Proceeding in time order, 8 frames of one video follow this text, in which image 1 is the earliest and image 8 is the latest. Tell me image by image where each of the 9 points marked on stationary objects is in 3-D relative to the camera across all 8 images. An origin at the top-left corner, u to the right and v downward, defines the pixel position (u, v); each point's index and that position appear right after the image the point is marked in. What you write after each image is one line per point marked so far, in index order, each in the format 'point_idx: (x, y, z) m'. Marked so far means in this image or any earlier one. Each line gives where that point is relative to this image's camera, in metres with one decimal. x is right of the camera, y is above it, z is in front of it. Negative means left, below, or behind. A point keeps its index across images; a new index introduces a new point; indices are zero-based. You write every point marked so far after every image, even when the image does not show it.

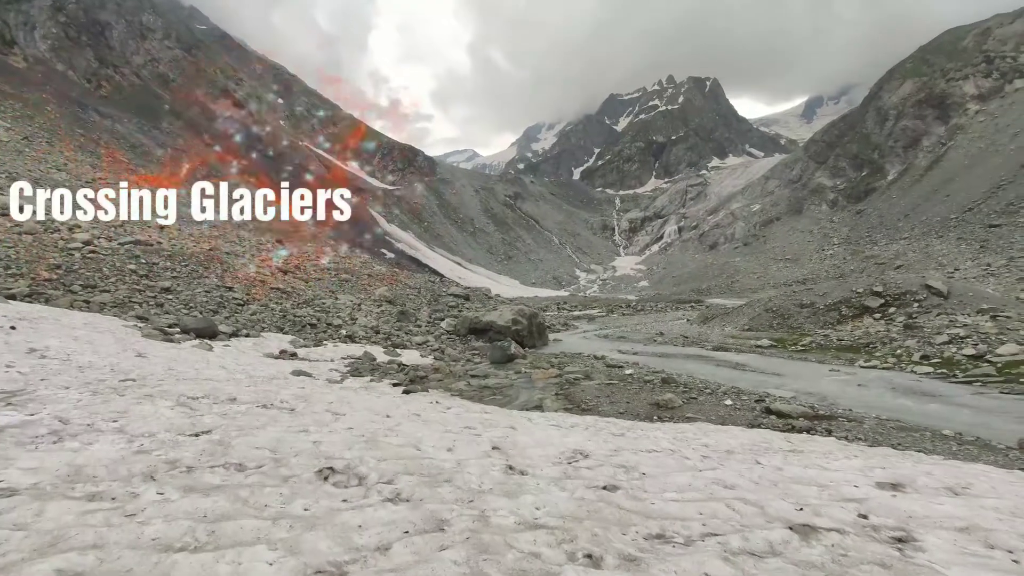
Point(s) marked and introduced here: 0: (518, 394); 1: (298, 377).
0: (+0.1, -2.9, +14.9) m
1: (-5.1, -2.1, +13.4) m
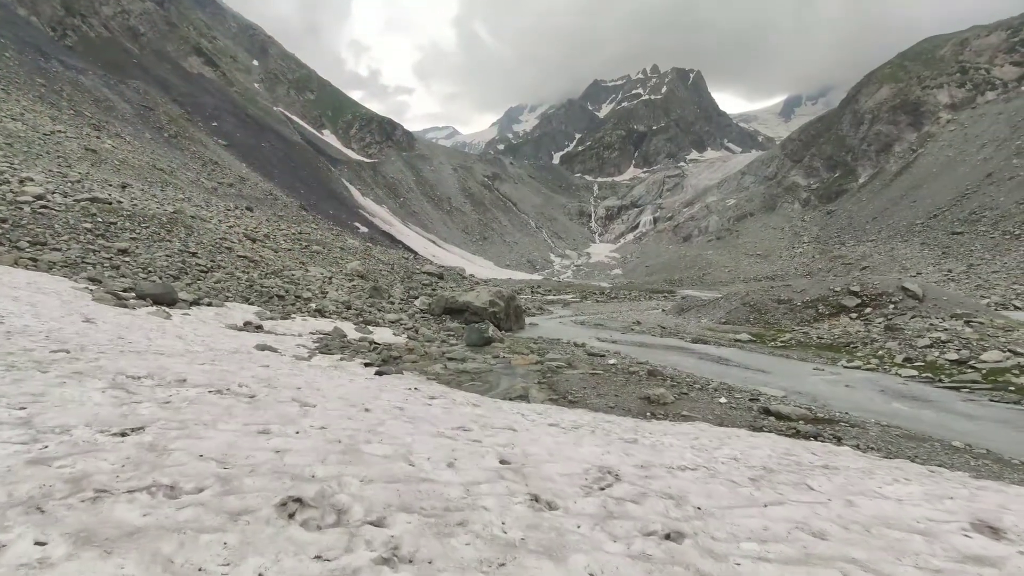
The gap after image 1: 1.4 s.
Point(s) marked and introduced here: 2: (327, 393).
0: (-0.4, -2.4, +14.1) m
1: (-5.5, -1.4, +12.3) m
2: (-2.2, -1.2, +6.6) m
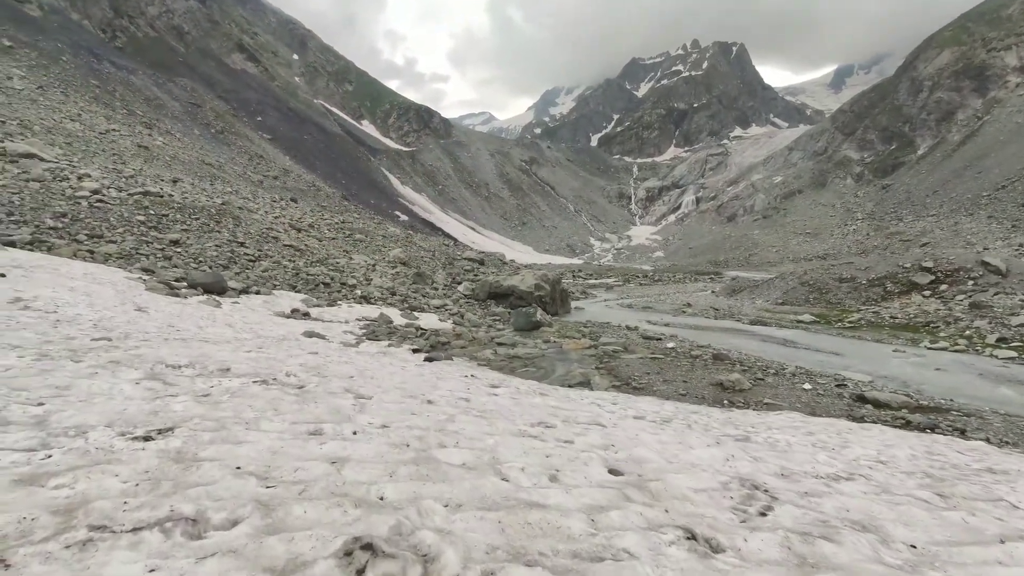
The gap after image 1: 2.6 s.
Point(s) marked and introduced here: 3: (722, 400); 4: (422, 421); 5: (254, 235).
0: (+0.9, -1.9, +13.3) m
1: (-4.3, -1.1, +11.8) m
2: (-1.4, -1.0, +5.9) m
3: (+3.8, -2.0, +10.1) m
4: (-0.6, -0.9, +3.9) m
5: (-8.9, +1.8, +19.3) m
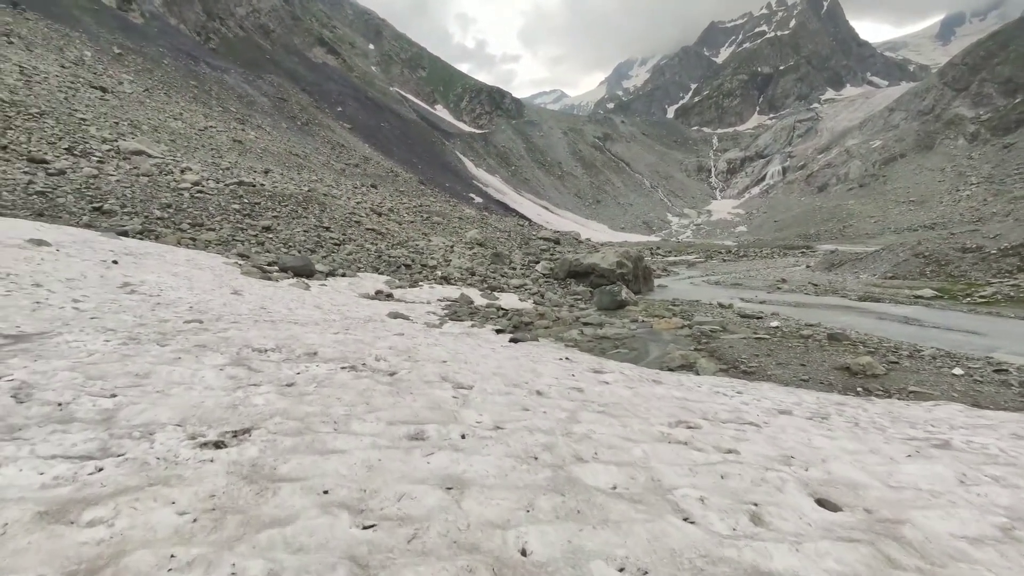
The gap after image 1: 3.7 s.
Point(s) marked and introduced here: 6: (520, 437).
0: (+3.0, -1.3, +12.3) m
1: (-2.4, -0.7, +11.5) m
2: (-0.3, -0.8, +5.3) m
3: (+5.4, -1.6, +8.8) m
4: (+0.2, -0.8, +3.2) m
5: (-6.1, +2.4, +19.5) m
6: (0.0, -0.7, +2.7) m
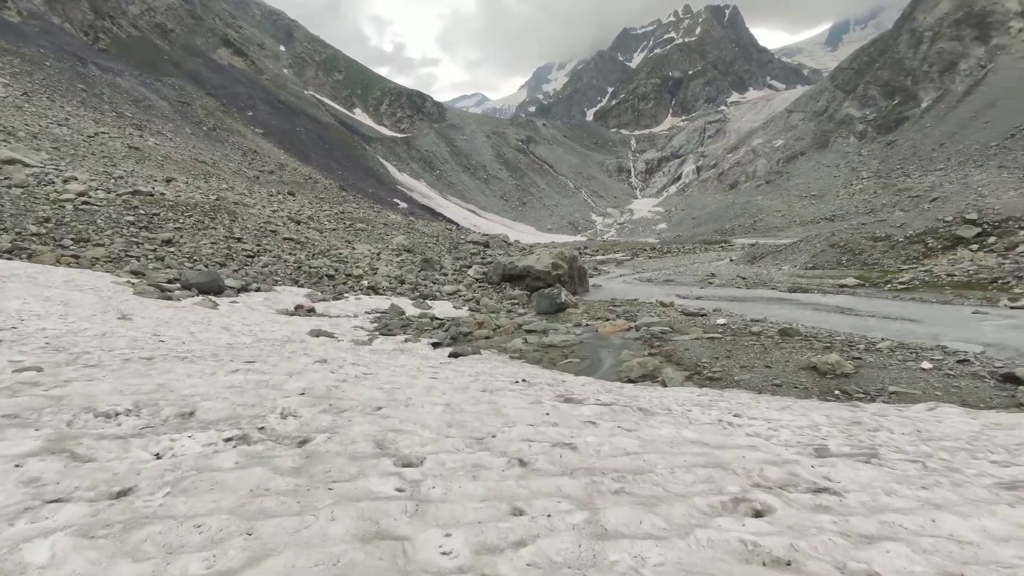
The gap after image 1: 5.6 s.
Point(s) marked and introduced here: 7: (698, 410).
0: (+1.8, -1.4, +11.3) m
1: (-3.5, -1.0, +9.9) m
2: (-0.6, -0.9, +4.0) m
3: (+4.7, -1.5, +8.2) m
4: (+0.1, -0.9, +2.0) m
5: (-8.2, +1.8, +17.3) m
6: (0.0, -0.8, +1.5) m
7: (+1.8, -1.2, +5.4) m
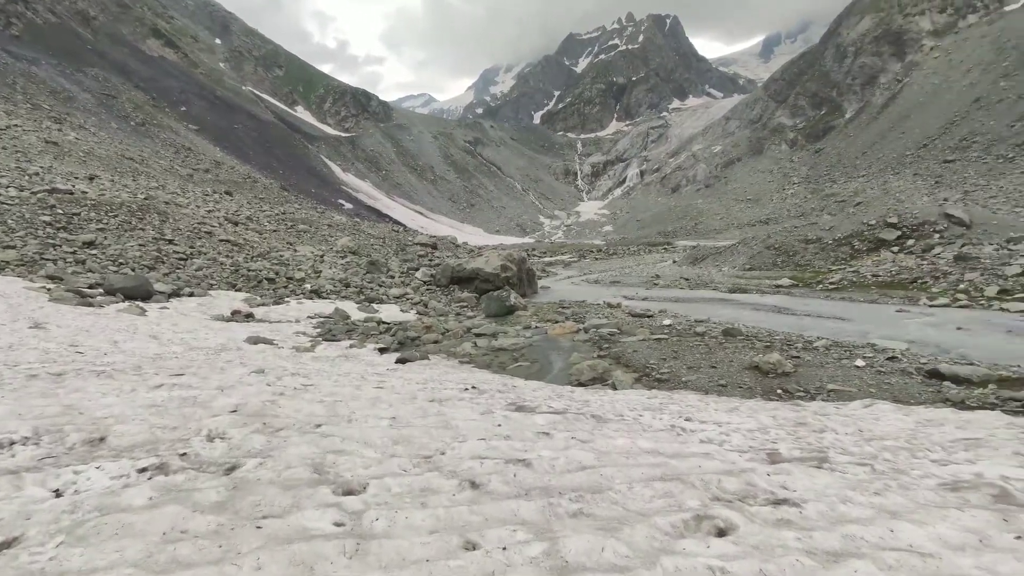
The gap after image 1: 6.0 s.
0: (+0.8, -1.5, +11.3) m
1: (-4.3, -1.0, +9.4) m
2: (-0.9, -1.0, +3.7) m
3: (+3.9, -1.5, +8.4) m
4: (0.0, -0.9, +1.8) m
5: (-9.8, +1.7, +16.3) m
6: (-0.1, -0.9, +1.3) m
7: (+1.3, -1.2, +5.4) m
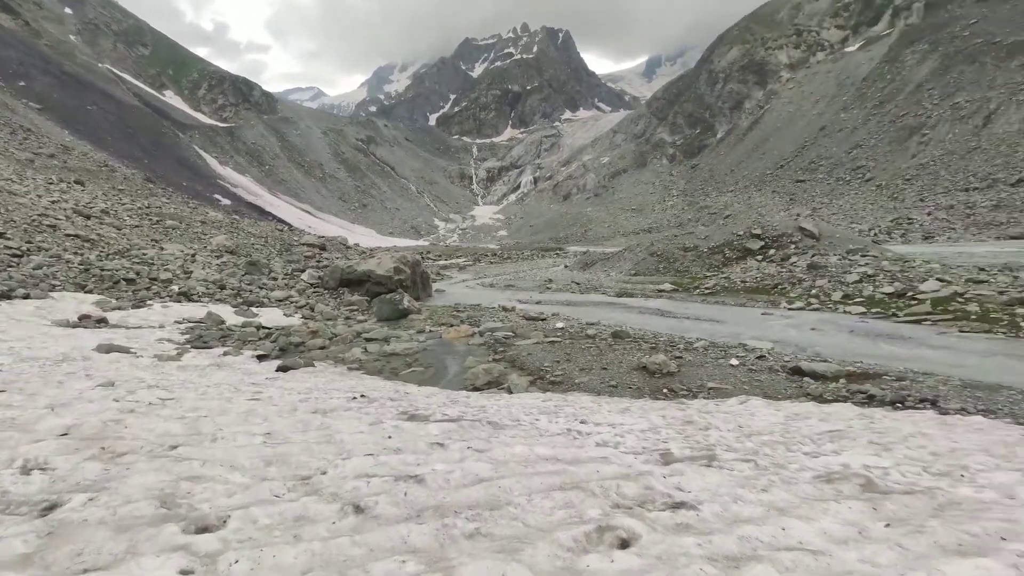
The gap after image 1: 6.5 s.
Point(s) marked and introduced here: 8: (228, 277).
0: (-1.3, -1.5, +11.0) m
1: (-6.0, -1.1, +8.2) m
2: (-1.6, -1.0, +3.3) m
3: (+2.3, -1.6, +8.7) m
4: (-0.3, -0.9, +1.5) m
5: (-12.6, +1.7, +14.0) m
6: (-0.3, -0.9, +1.0) m
7: (+0.3, -1.2, +5.3) m
8: (-8.4, +0.4, +16.4) m
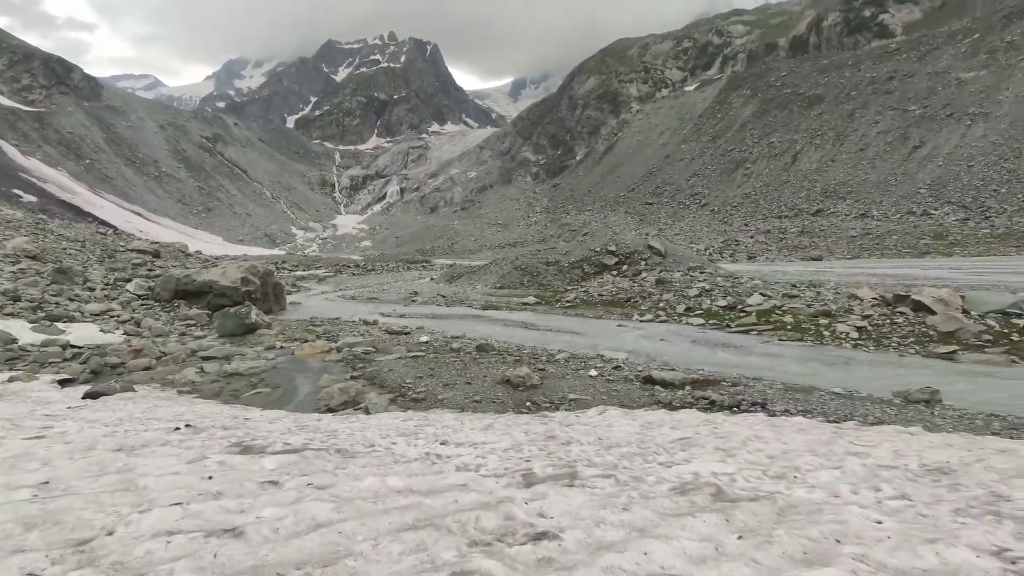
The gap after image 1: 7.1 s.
0: (-3.9, -1.8, +10.1) m
1: (-7.7, -1.2, +6.2) m
2: (-2.3, -1.0, +2.5) m
3: (+0.2, -1.8, +8.7) m
4: (-0.7, -0.9, +1.1) m
5: (-15.6, +1.5, +10.4) m
6: (-0.6, -0.9, +0.6) m
7: (-0.9, -1.4, +4.9) m
8: (-12.0, +0.1, +13.7) m
